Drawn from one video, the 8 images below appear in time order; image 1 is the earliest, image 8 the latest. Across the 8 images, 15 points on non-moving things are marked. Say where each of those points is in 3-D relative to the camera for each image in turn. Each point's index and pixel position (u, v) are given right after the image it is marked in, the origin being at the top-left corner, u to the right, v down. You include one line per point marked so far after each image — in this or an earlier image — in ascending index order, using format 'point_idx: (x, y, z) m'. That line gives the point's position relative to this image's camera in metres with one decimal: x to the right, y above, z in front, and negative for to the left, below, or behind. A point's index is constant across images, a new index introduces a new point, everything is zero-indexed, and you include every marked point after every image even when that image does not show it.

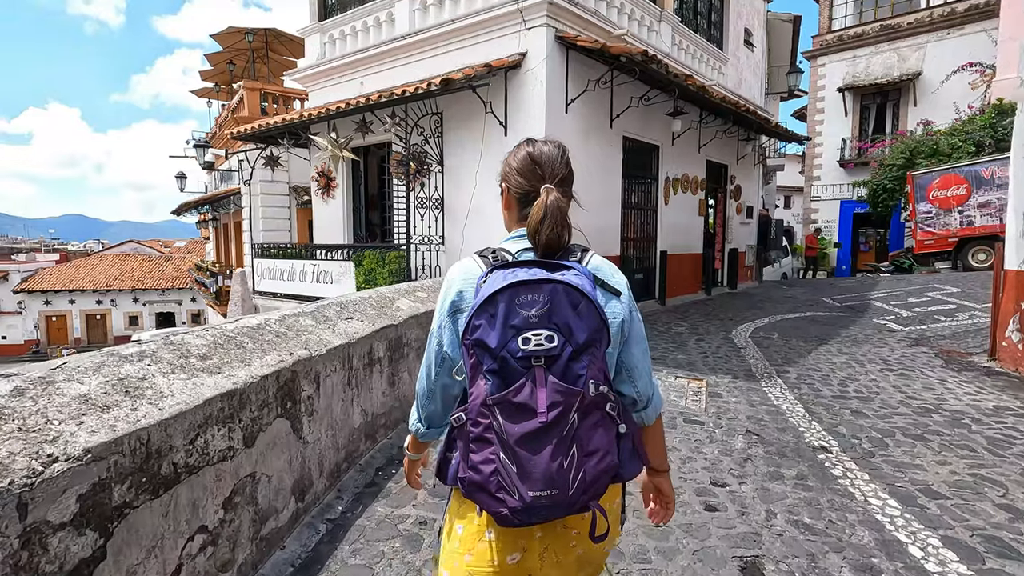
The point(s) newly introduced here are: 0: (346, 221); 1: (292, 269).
0: (-3.4, +1.3, +10.8) m
1: (-4.3, +0.4, +10.5) m
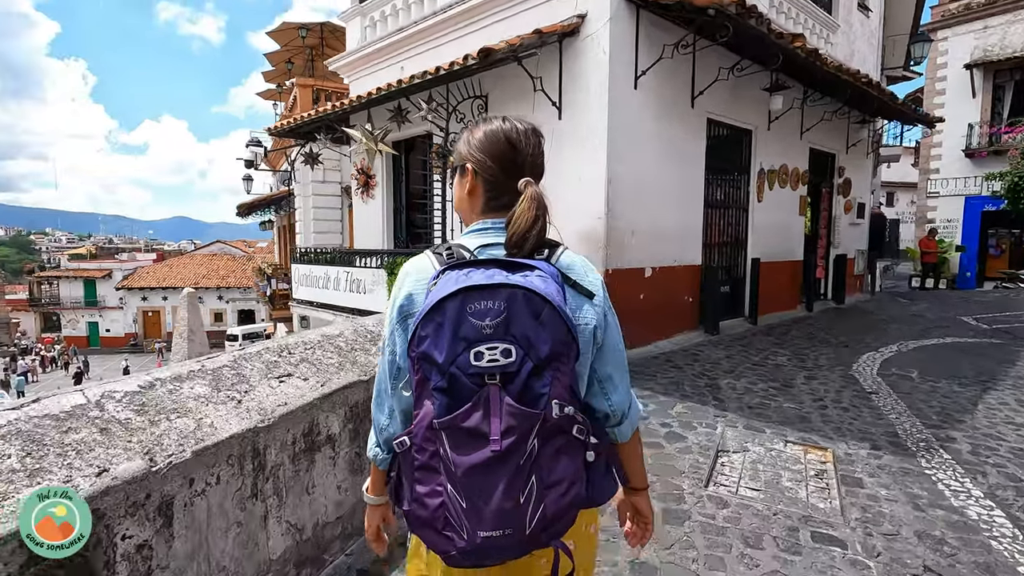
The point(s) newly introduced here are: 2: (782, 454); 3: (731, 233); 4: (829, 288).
0: (-2.3, +1.2, +9.8) m
1: (-3.3, +0.2, +9.6) m
2: (+2.0, -1.2, +3.9) m
3: (+3.4, +0.9, +8.4) m
4: (+6.6, 0.0, +11.1) m
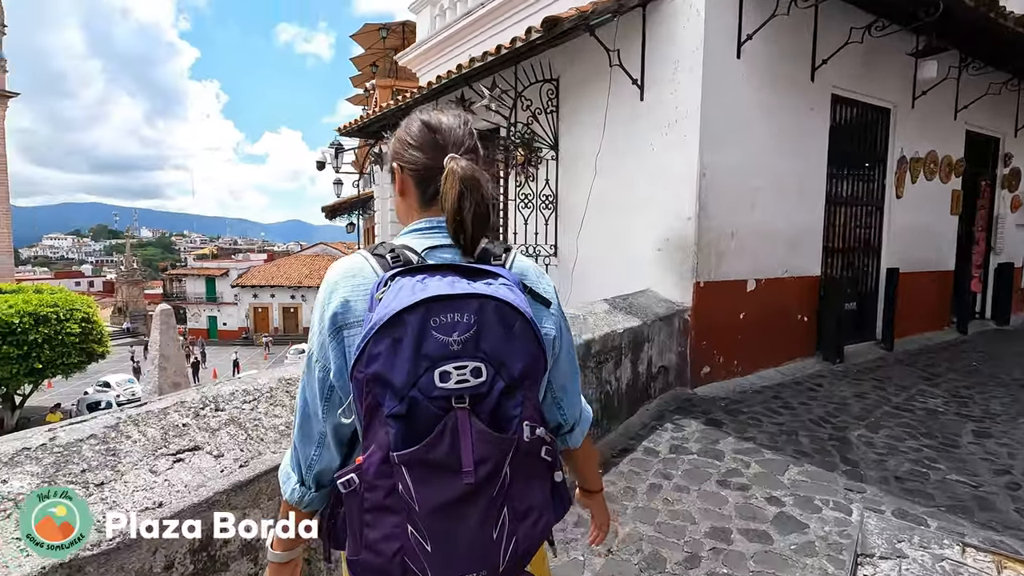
0: (-1.0, +1.1, +9.1) m
1: (-2.1, +0.1, +9.0) m
2: (+2.2, -1.4, +2.6) m
3: (+4.4, +0.7, +6.8) m
4: (+8.0, -0.3, +9.0) m
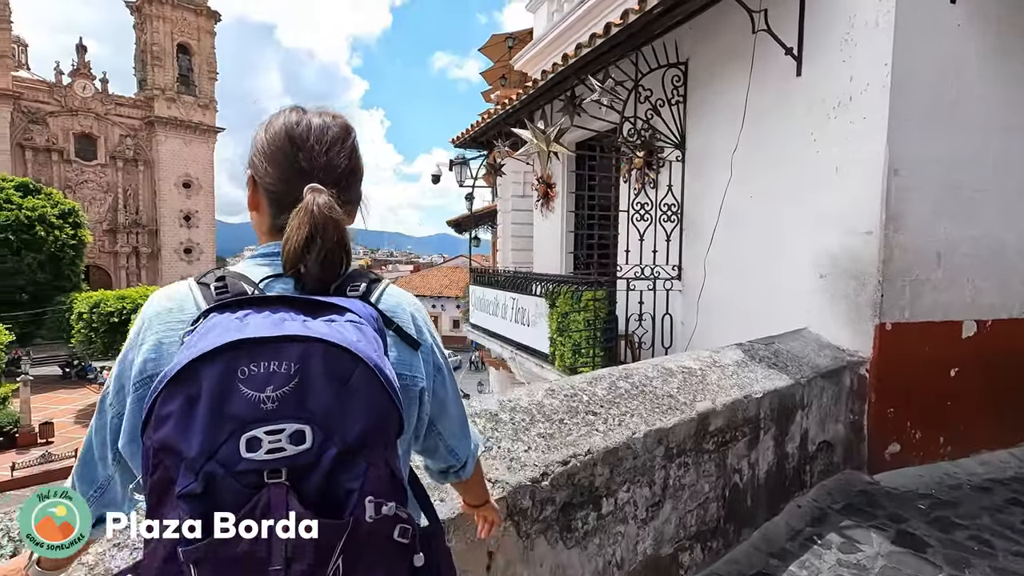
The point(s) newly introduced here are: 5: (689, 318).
0: (+0.8, +0.7, +8.1) m
1: (-0.2, -0.2, +8.3) m
2: (+2.2, -1.6, +1.0) m
3: (+5.5, +0.3, +4.6) m
4: (+9.4, -0.8, +5.7) m
5: (+1.8, -0.3, +5.4) m
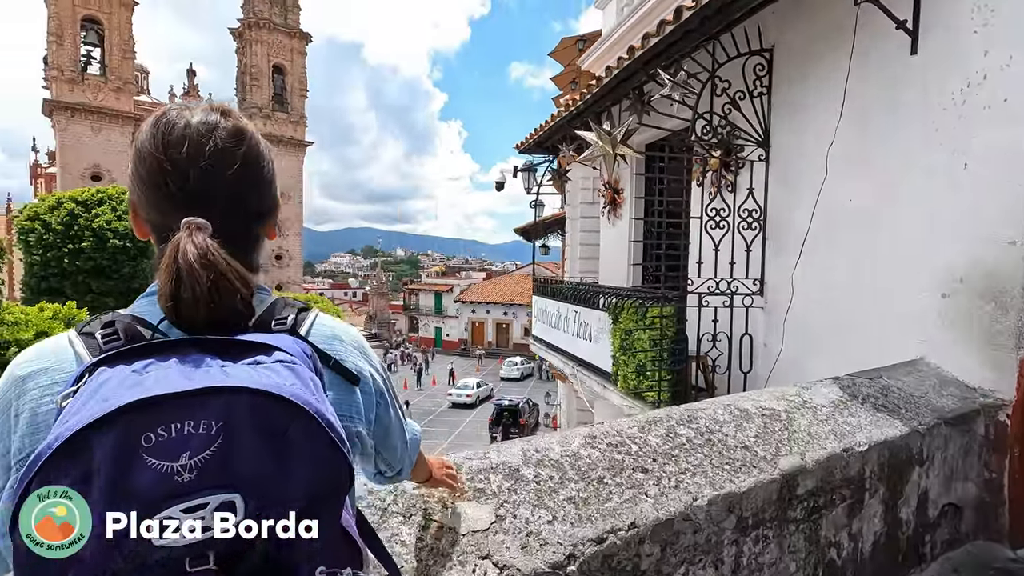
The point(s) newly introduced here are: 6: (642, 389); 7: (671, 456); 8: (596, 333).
0: (+1.7, +0.5, +7.6) m
1: (+0.7, -0.4, +7.9) m
2: (+2.1, -1.7, +0.3) m
3: (+5.8, +0.1, +3.4) m
4: (+9.9, -1.0, +4.0) m
5: (+2.3, -0.5, +4.8) m
6: (+1.2, -1.0, +5.1) m
7: (+0.6, -0.6, +2.0) m
8: (+1.0, -0.5, +6.4) m
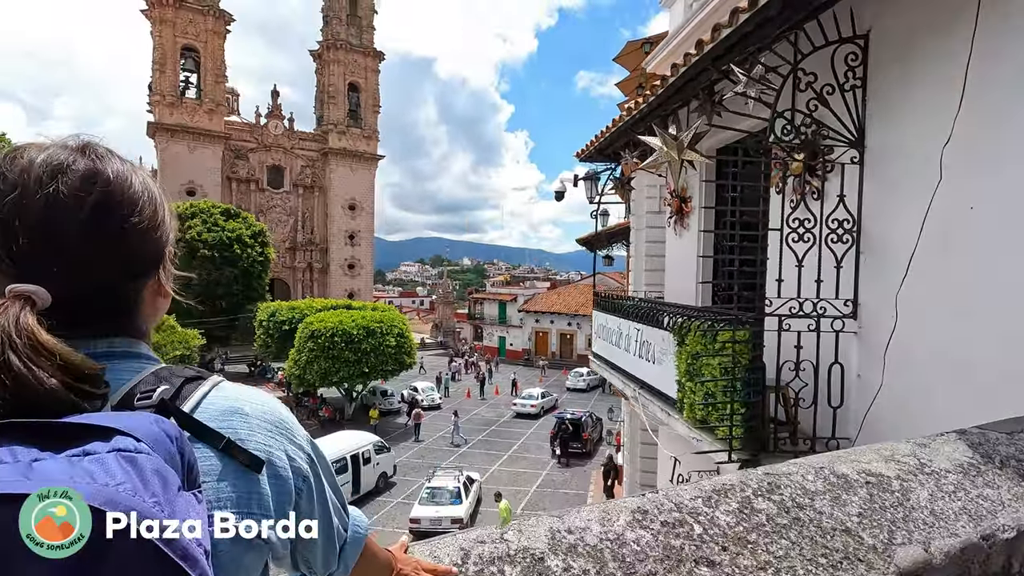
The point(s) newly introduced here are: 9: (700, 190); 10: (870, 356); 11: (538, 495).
0: (+2.5, +0.3, +7.0) m
1: (+1.5, -0.6, +7.4) m
2: (+2.0, -1.8, -0.3) m
3: (+6.1, -0.1, +2.3) m
4: (+10.2, -1.3, +2.4) m
5: (+2.7, -0.6, +4.1) m
6: (+1.7, -1.2, +4.6) m
7: (+0.7, -0.7, +1.6) m
8: (+1.6, -0.7, +5.9) m
9: (+2.4, +1.3, +7.0) m
10: (+2.7, -0.5, +4.1) m
11: (+0.9, -7.0, +18.3) m
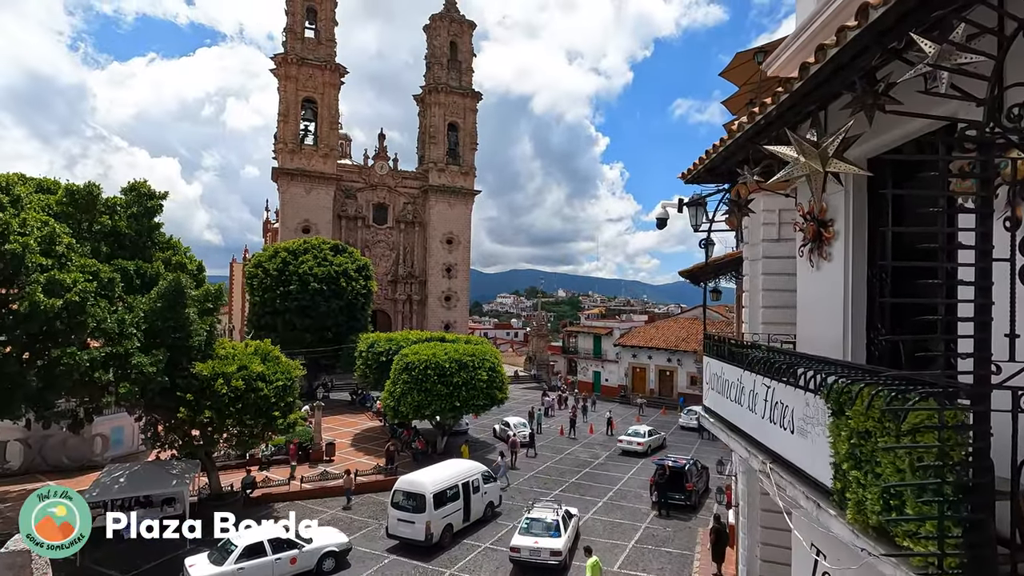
0: (+3.5, -0.1, +5.5) m
1: (+2.6, -1.1, +6.0) m
2: (+1.7, -1.8, -1.7) m
3: (+6.2, -0.3, +0.2) m
4: (+10.2, -1.4, -0.4) m
5: (+3.2, -0.9, +2.5) m
6: (+2.3, -1.5, +3.2) m
7: (+0.8, -0.9, +0.4) m
8: (+2.5, -1.2, +4.5) m
9: (+3.5, +0.8, +5.6) m
10: (+3.2, -0.8, +2.5) m
11: (+3.8, -8.1, +16.4) m
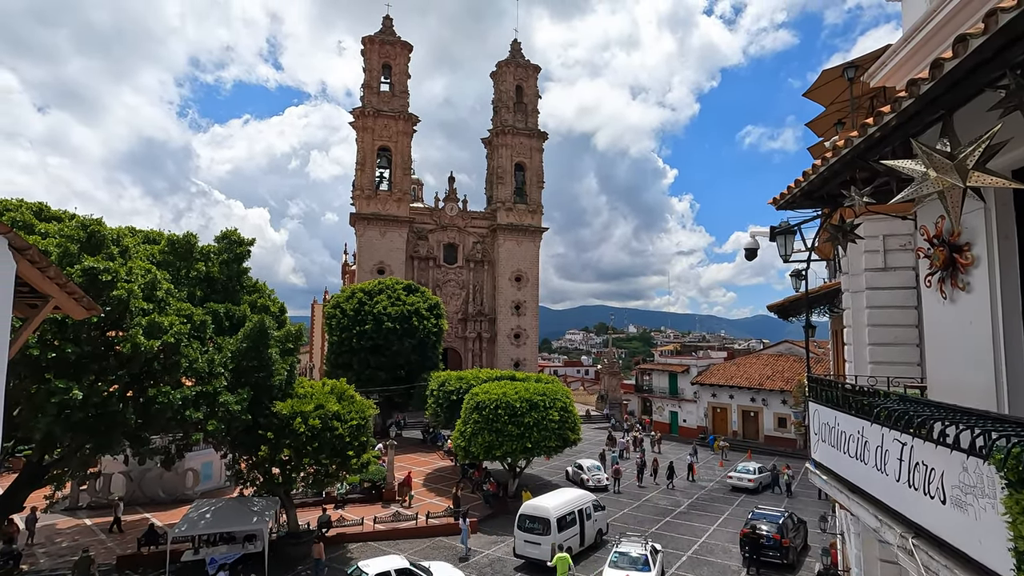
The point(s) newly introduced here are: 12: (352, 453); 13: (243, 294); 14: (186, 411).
0: (+4.2, -0.5, +4.6) m
1: (+3.4, -1.5, +5.1) m
2: (+1.5, -1.7, -2.5) m
3: (+6.2, -0.2, -1.0) m
4: (+10.1, -1.2, -2.2) m
5: (+3.5, -1.0, +1.6) m
6: (+2.7, -1.7, +2.3) m
7: (+0.8, -0.9, -0.2) m
8: (+3.1, -1.4, +3.7) m
9: (+4.2, +0.5, +4.7) m
10: (+3.5, -0.9, +1.6) m
11: (+6.1, -9.2, +14.8) m
12: (-5.6, -5.7, +18.6) m
13: (-9.6, -0.2, +19.1) m
14: (-8.7, -3.3, +14.3) m
